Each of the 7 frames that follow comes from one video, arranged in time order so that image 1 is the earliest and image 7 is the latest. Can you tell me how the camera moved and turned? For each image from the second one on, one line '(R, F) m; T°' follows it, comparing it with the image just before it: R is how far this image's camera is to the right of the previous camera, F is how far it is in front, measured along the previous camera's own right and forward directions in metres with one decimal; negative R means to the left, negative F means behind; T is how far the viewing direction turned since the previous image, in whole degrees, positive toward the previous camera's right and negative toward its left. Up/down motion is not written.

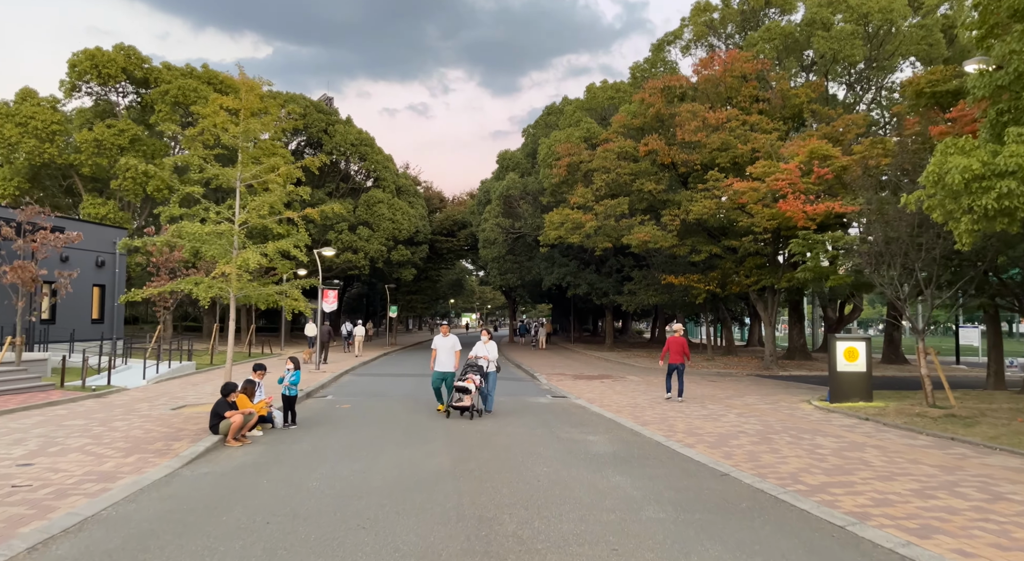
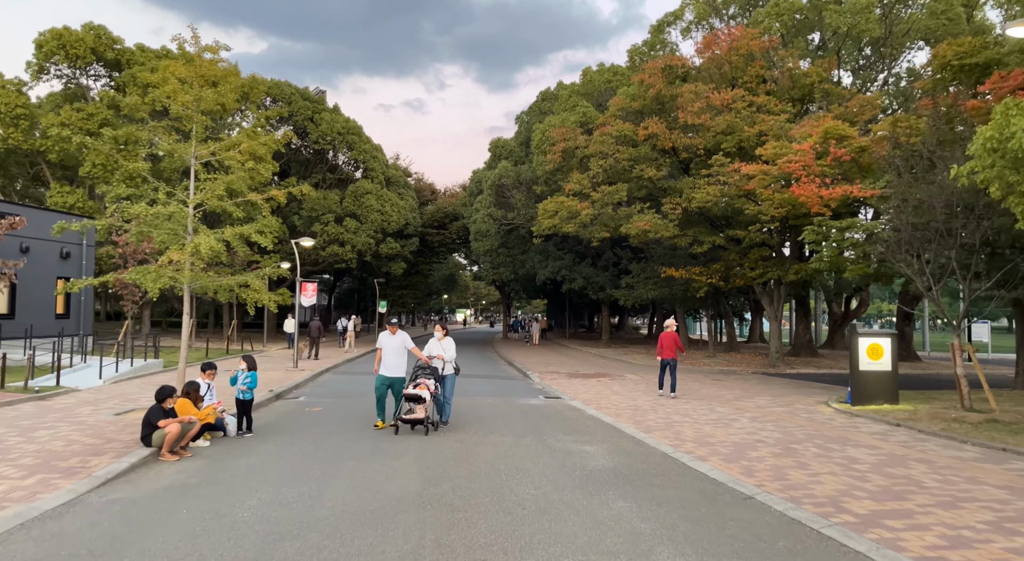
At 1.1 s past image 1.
(+0.2, +1.4) m; 0°
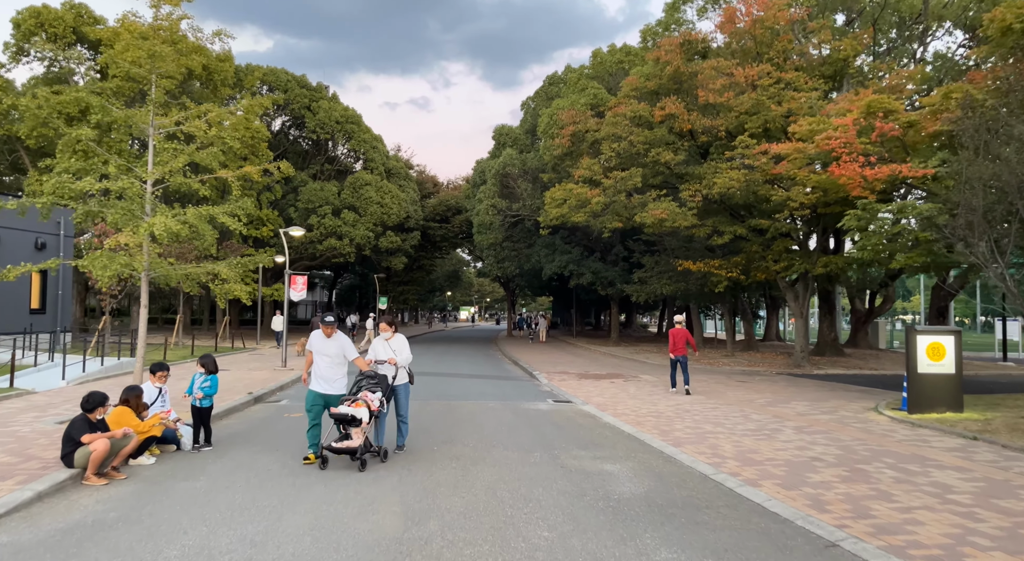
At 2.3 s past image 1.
(0.0, +1.6) m; 0°
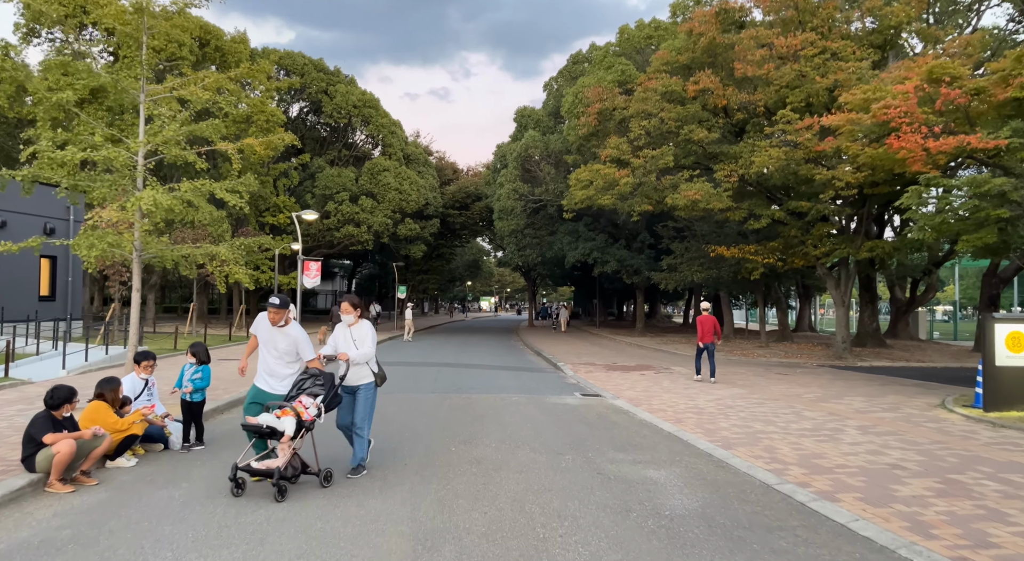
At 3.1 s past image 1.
(-0.1, +1.1) m; -2°
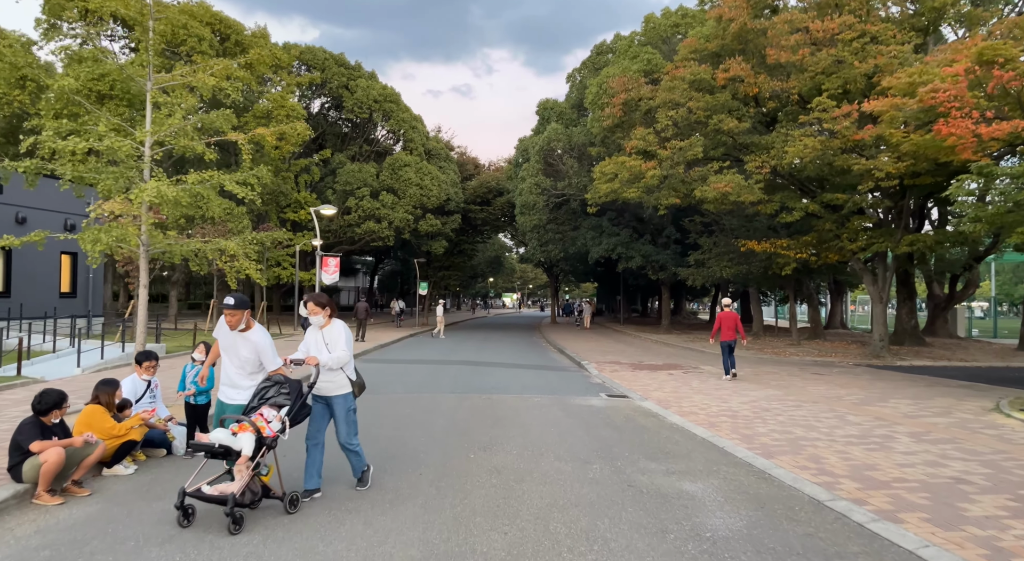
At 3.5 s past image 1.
(0.0, +0.5) m; -2°
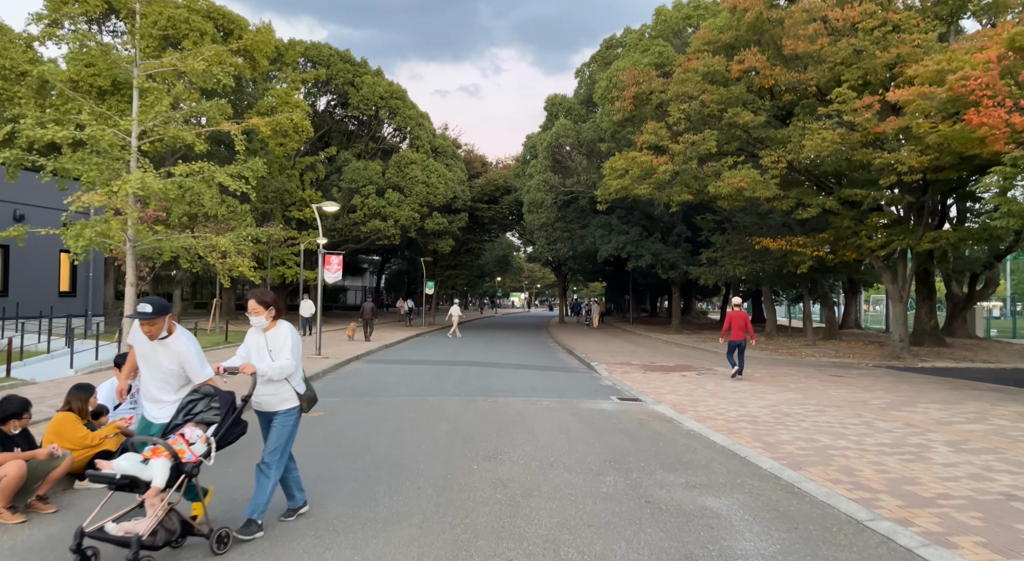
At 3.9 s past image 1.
(0.0, +0.5) m; -1°
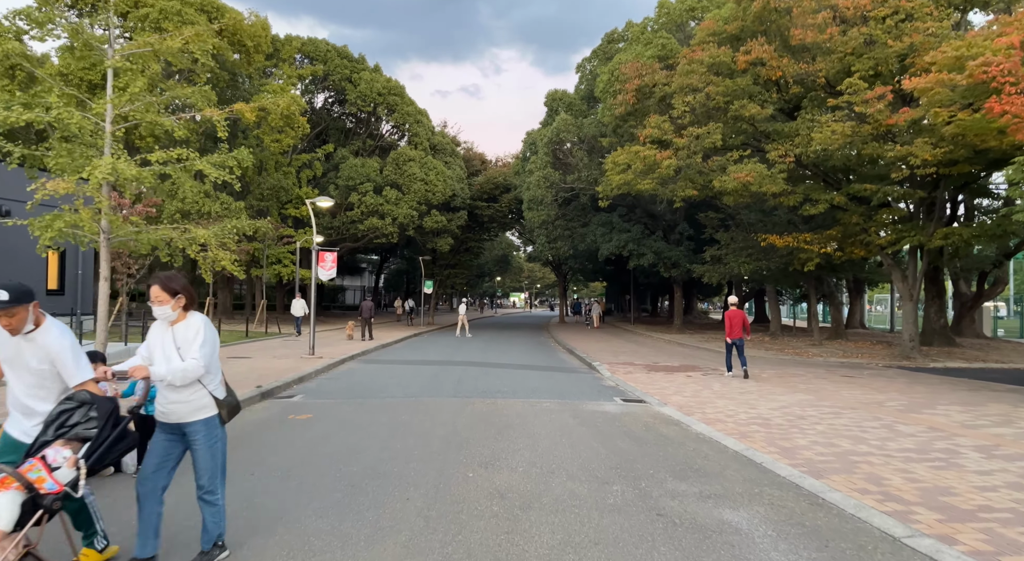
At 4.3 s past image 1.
(0.0, +0.5) m; 0°
